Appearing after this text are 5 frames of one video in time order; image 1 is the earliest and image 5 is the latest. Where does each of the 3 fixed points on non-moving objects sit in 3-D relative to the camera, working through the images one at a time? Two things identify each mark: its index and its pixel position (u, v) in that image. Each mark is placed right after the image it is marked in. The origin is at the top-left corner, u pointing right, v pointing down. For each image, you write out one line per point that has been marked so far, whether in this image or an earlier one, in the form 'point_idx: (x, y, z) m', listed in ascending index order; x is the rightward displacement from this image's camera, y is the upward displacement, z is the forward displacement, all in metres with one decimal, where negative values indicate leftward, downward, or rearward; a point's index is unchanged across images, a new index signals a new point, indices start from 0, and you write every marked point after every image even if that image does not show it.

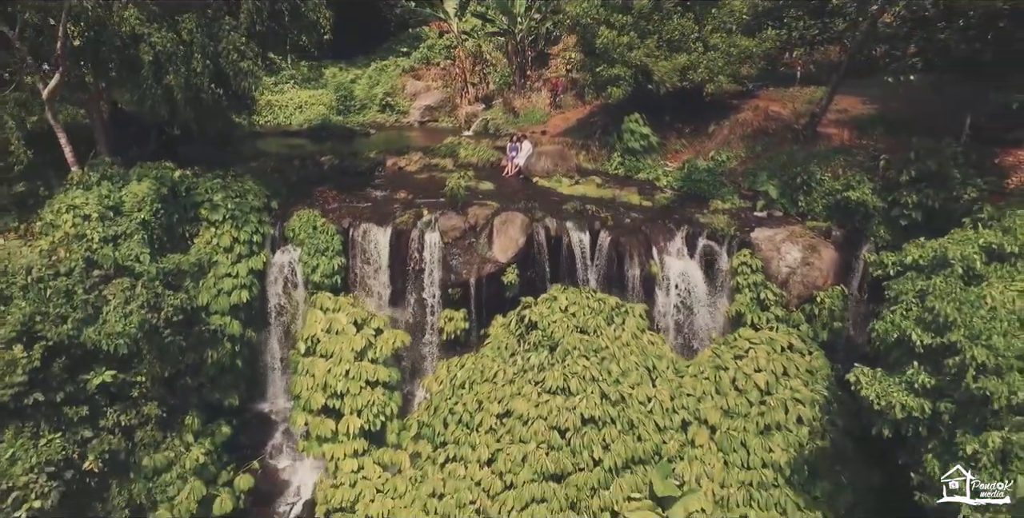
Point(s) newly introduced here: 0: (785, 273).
0: (+4.5, -0.2, +9.8) m
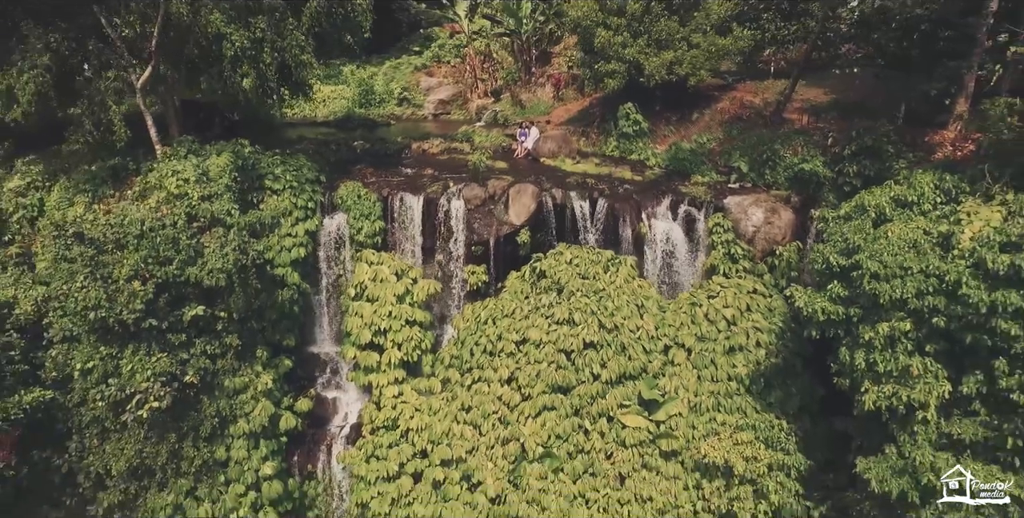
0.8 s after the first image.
0: (+4.7, +0.6, +11.9) m
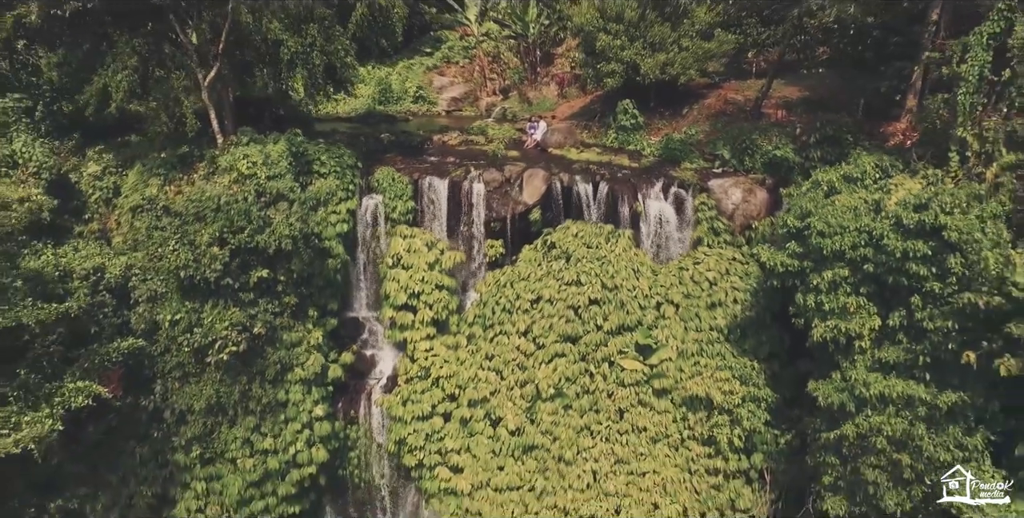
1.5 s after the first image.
0: (+5.1, +1.2, +13.8) m
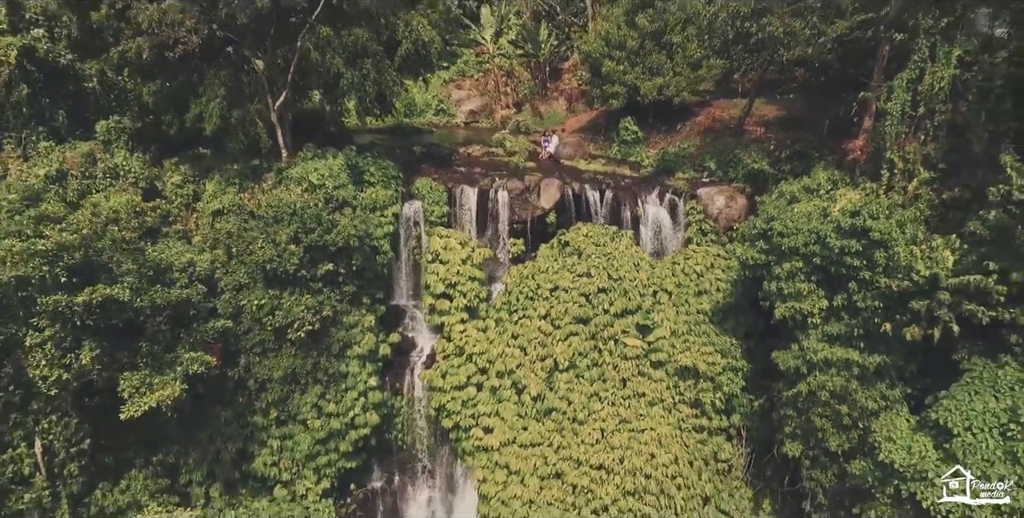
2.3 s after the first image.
0: (+5.6, +1.3, +16.5) m
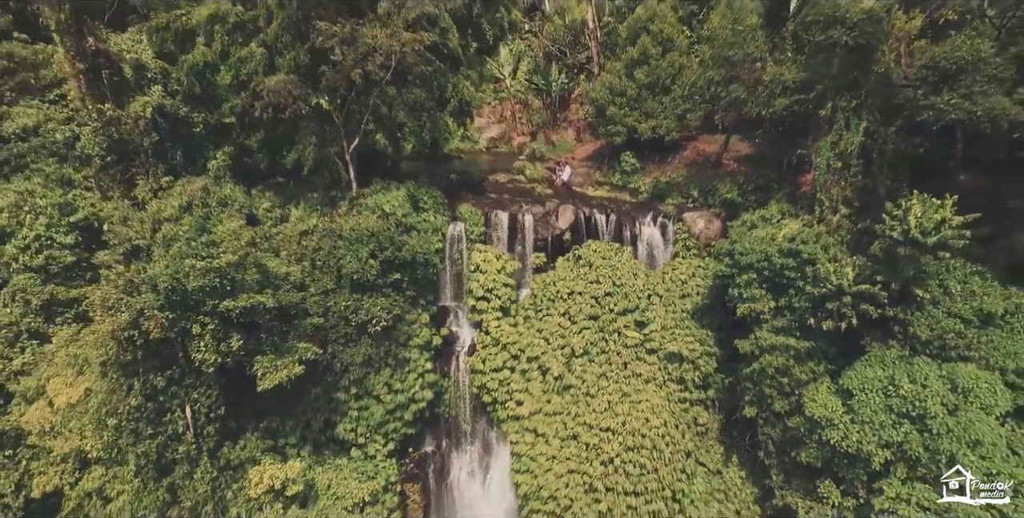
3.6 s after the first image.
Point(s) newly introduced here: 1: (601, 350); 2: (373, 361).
0: (+6.5, +0.9, +20.9) m
1: (+2.8, -2.9, +19.0) m
2: (-4.5, -3.3, +19.3) m
